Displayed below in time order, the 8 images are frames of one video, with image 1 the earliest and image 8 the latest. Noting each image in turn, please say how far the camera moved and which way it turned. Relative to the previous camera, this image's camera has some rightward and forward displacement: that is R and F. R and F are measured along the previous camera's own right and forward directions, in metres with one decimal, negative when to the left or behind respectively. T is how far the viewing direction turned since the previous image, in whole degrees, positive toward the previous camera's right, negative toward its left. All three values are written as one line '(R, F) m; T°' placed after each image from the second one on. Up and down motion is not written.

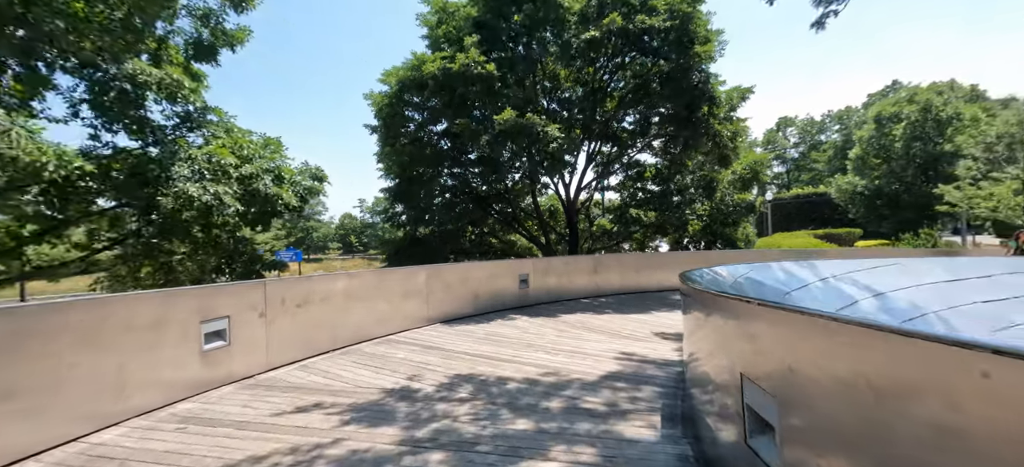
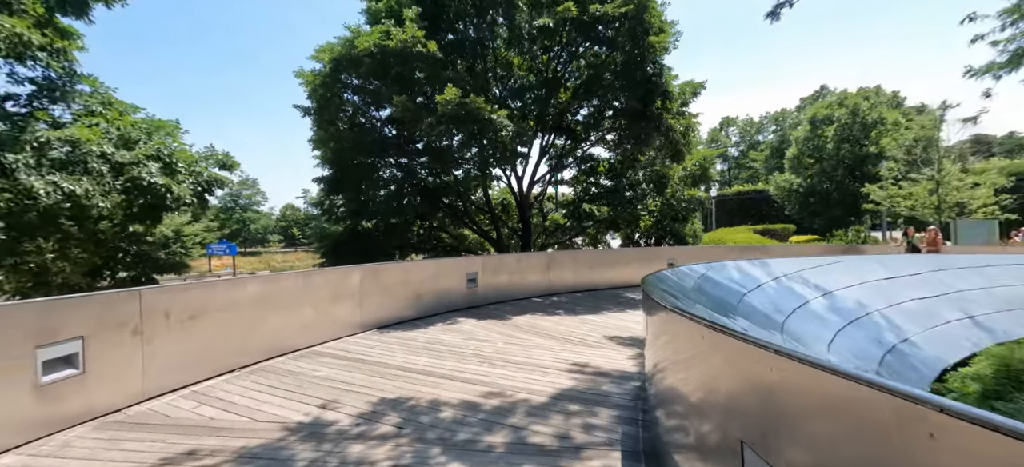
(+0.1, +0.6) m; +6°
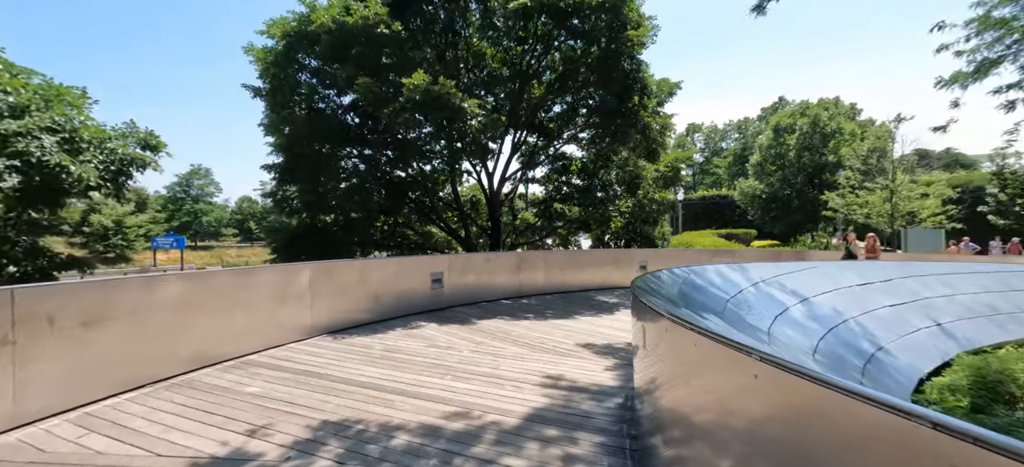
(0.0, +0.5) m; +4°
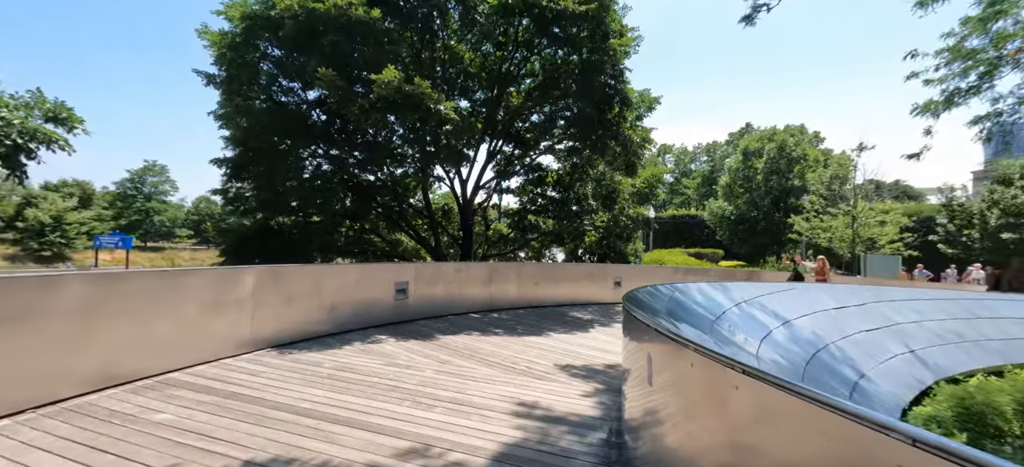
(0.0, +0.5) m; +3°
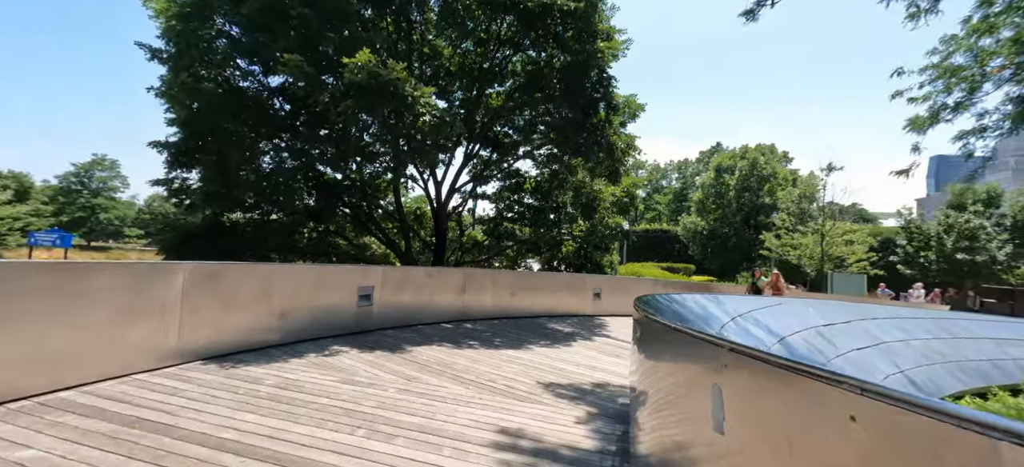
(-0.1, +0.6) m; +3°
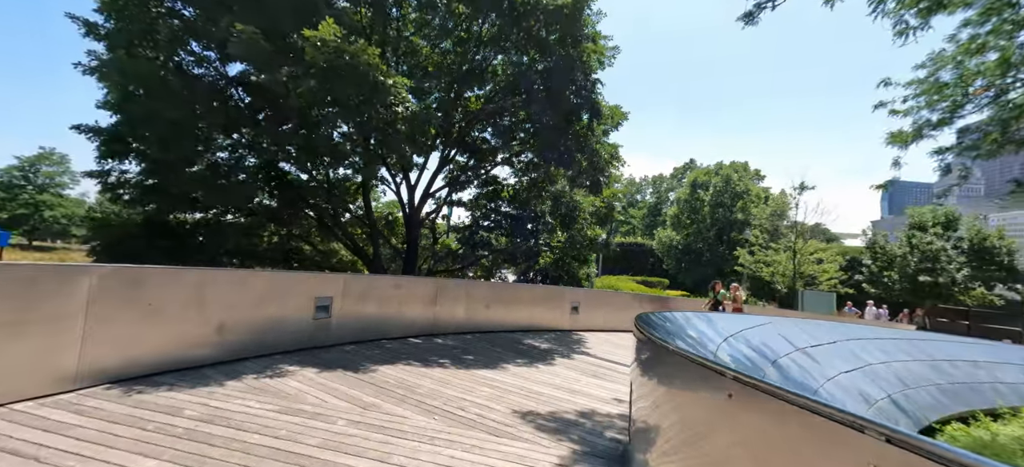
(0.0, +0.6) m; +3°
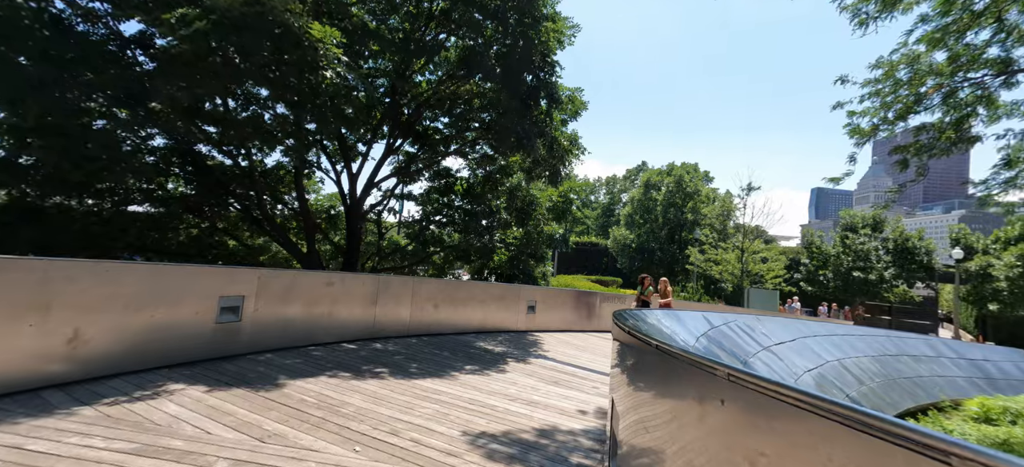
(+0.1, +0.8) m; +6°
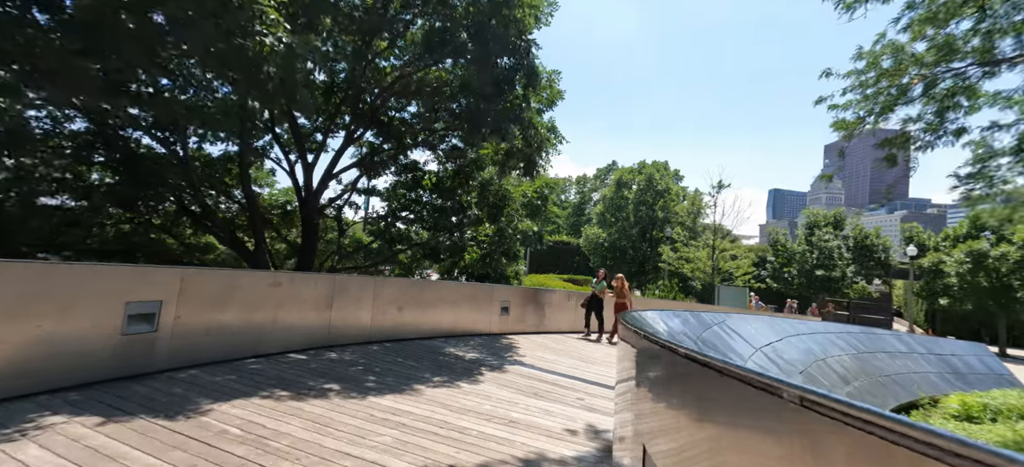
(0.0, +0.7) m; +4°
